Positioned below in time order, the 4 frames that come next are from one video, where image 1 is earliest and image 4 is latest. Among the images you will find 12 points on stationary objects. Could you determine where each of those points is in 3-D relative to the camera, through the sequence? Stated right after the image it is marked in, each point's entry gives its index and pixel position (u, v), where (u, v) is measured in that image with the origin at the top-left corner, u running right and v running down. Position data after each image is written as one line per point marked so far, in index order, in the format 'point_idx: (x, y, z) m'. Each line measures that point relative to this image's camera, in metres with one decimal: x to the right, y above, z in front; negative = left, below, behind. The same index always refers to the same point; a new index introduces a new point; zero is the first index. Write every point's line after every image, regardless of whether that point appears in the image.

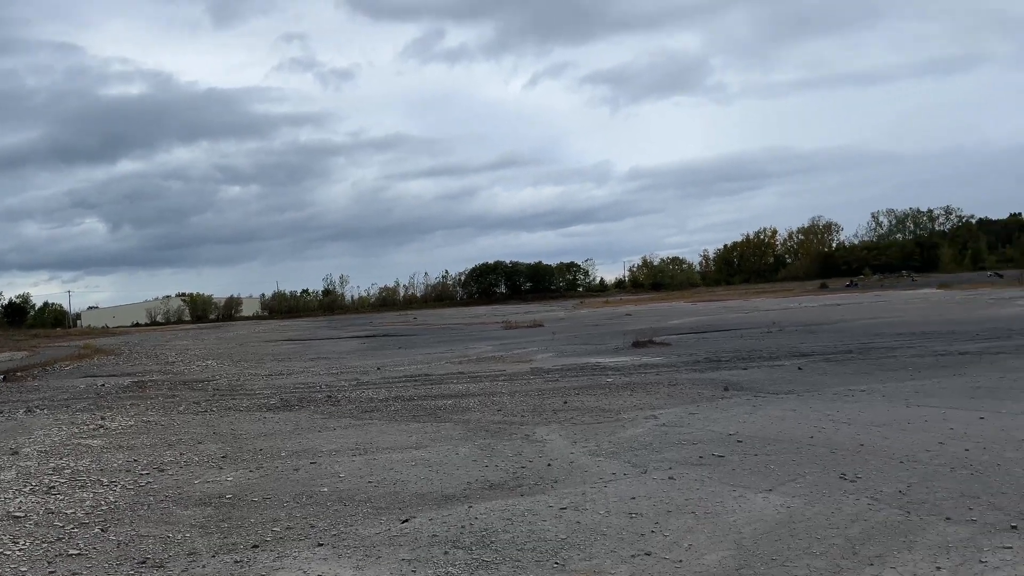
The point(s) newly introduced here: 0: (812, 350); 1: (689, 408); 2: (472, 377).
0: (+7.1, -1.5, +19.2) m
1: (+2.6, -1.8, +11.9) m
2: (-0.9, -2.0, +18.2) m
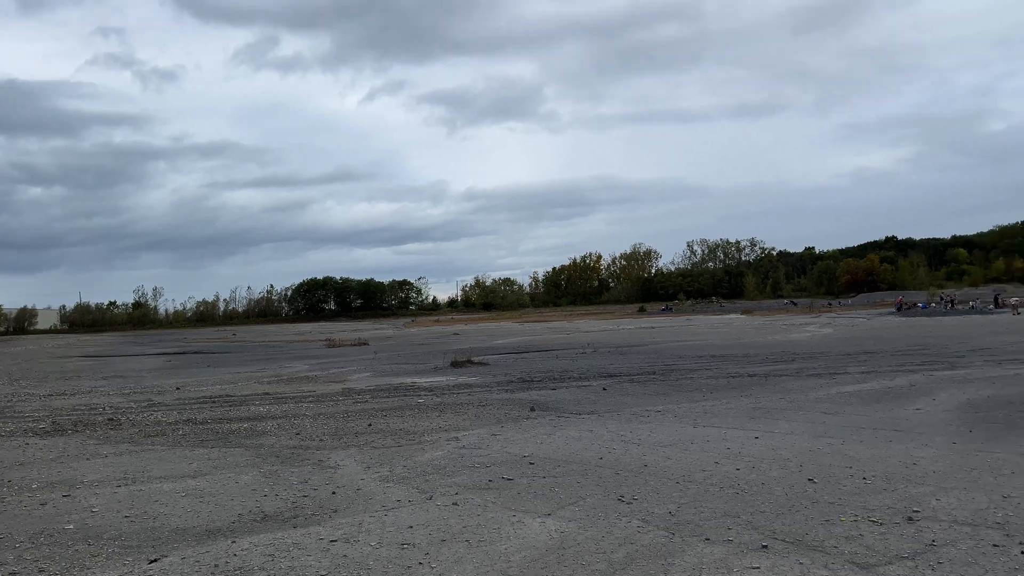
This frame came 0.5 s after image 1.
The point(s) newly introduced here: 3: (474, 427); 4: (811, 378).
0: (+2.6, -2.0, +19.9) m
1: (-0.3, -2.1, +11.9) m
2: (-5.0, -2.3, +17.3) m
3: (-0.6, -2.1, +12.3) m
4: (+6.1, -1.9, +16.8) m
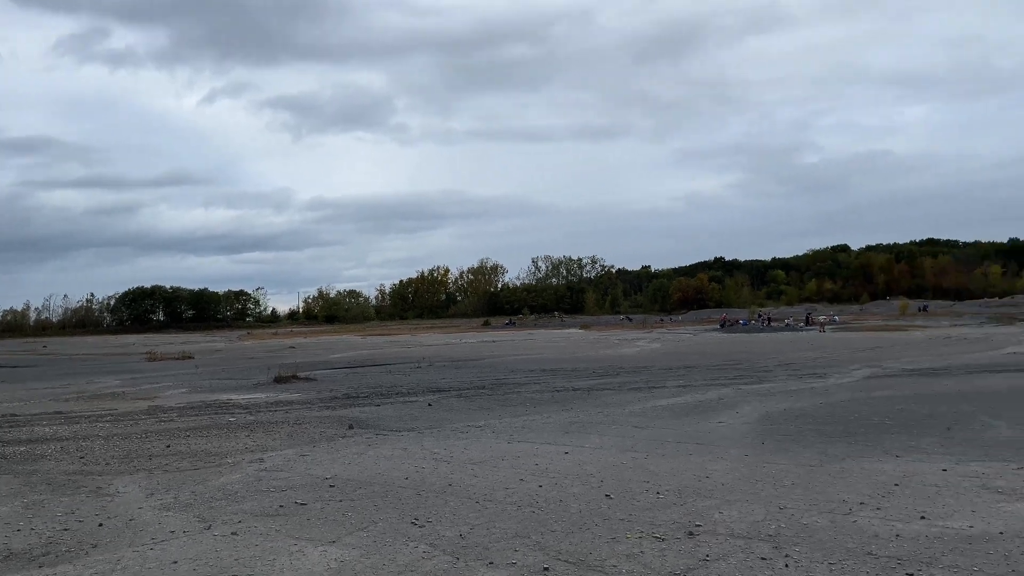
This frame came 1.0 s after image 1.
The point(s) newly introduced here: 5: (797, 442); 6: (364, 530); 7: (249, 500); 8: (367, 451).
0: (-1.5, -2.4, +19.7) m
1: (-2.9, -2.2, +11.3) m
2: (-8.5, -2.5, +15.7) m
3: (-3.3, -2.3, +11.7) m
4: (+2.5, -2.2, +17.3) m
5: (+3.4, -1.8, +9.8) m
6: (-1.2, -1.9, +6.4) m
7: (-2.5, -2.0, +7.8) m
8: (-1.9, -2.2, +10.8) m
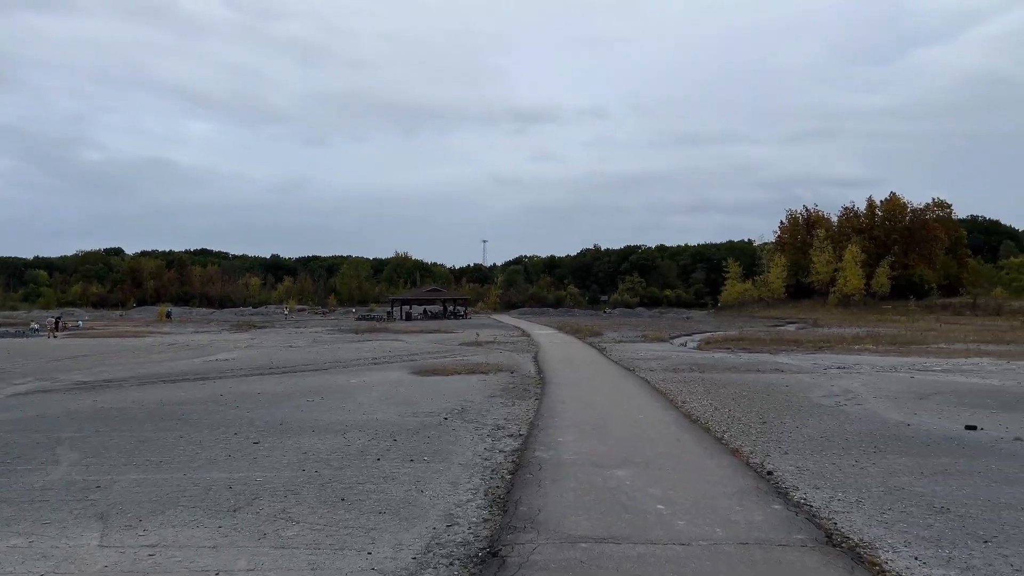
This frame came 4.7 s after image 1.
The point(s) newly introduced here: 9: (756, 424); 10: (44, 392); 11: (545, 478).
0: (-16.3, -1.8, +8.4) m
1: (-11.1, -1.7, +1.7) m
2: (-18.2, -1.7, +0.6) m
3: (-11.6, -1.7, +1.7) m
4: (-11.9, -1.9, +9.8) m
5: (-5.7, -1.6, +5.5) m
6: (-6.3, -1.5, -0.2) m
7: (-8.2, -1.6, -0.3) m
8: (-10.0, -1.7, +2.1) m
9: (+3.0, -1.7, +10.1) m
10: (-8.9, -2.0, +15.5) m
11: (+0.3, -1.6, +6.7) m
